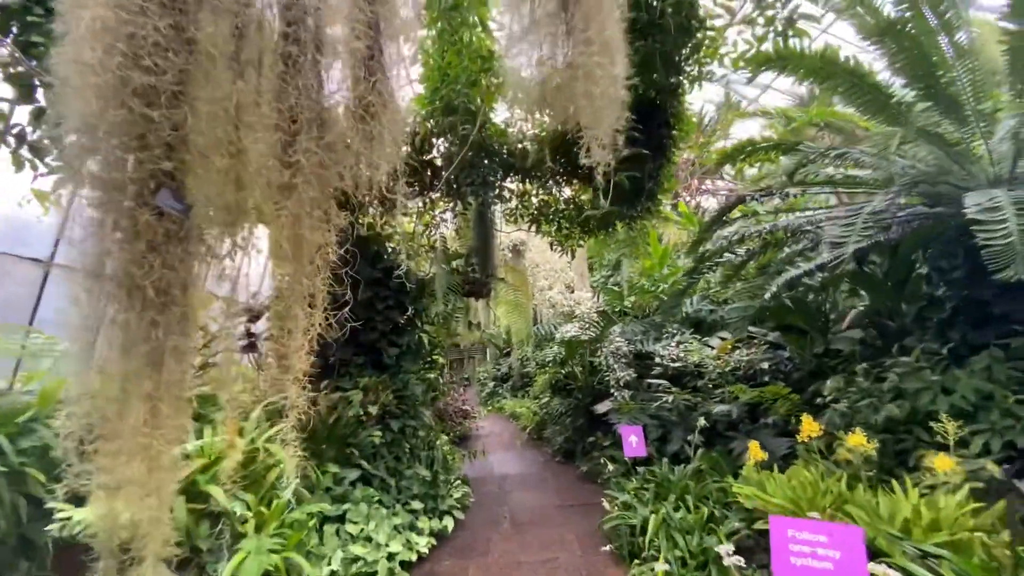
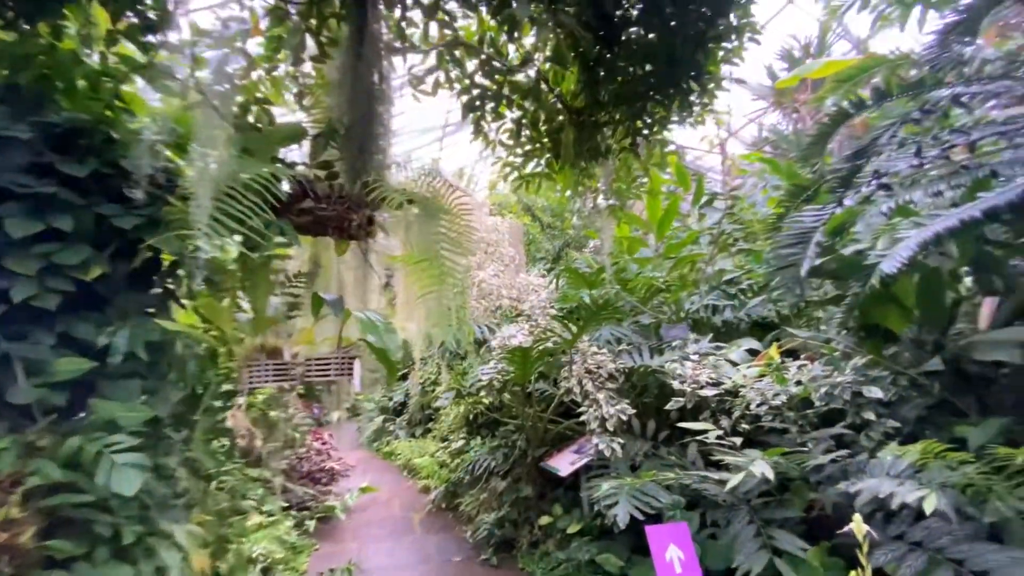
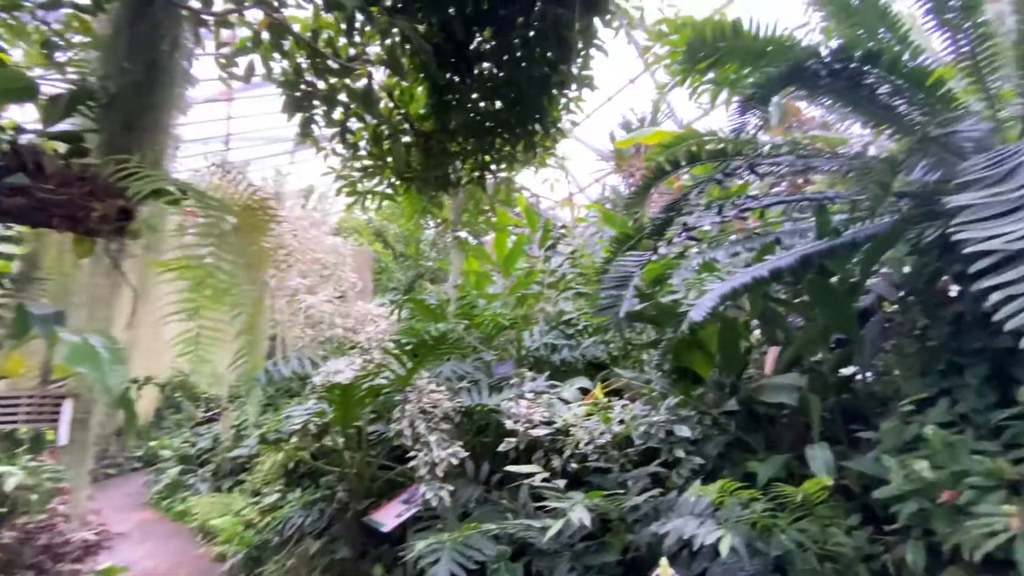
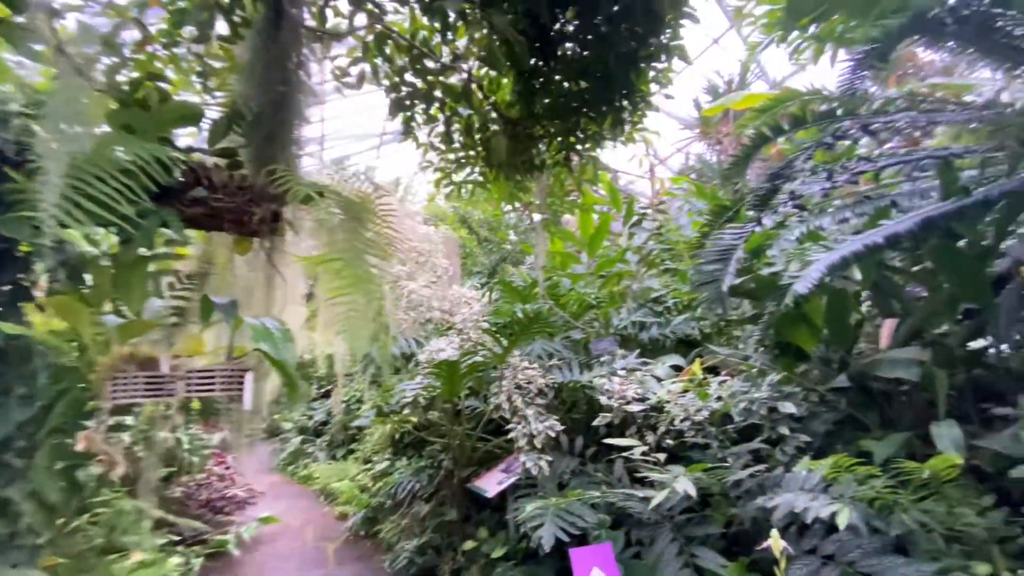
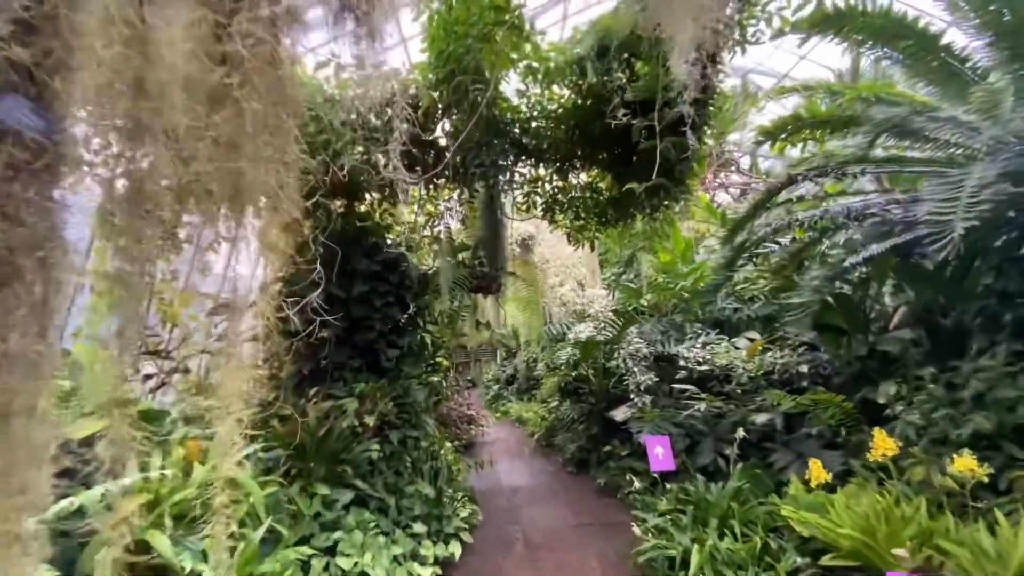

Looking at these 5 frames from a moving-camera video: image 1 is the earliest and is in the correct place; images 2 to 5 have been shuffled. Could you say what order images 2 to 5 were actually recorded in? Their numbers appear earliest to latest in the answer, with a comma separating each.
5, 2, 4, 3
